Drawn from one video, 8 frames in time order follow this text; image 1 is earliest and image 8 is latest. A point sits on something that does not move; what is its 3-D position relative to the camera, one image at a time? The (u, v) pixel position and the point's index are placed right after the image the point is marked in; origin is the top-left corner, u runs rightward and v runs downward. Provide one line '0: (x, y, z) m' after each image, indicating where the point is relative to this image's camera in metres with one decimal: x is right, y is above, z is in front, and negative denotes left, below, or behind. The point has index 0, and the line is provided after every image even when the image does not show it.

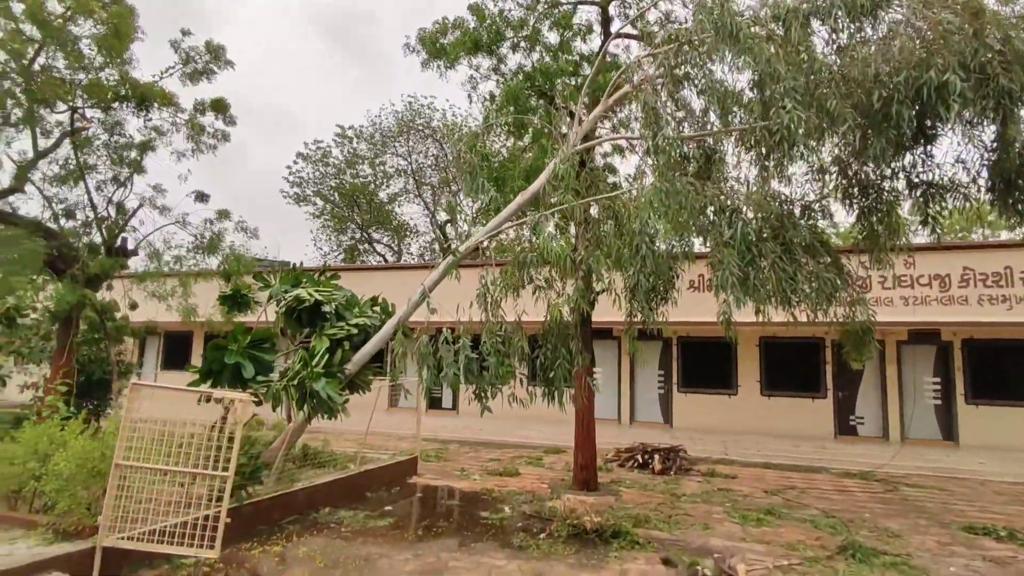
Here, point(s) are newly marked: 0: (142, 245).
0: (-7.1, +0.8, +11.0) m
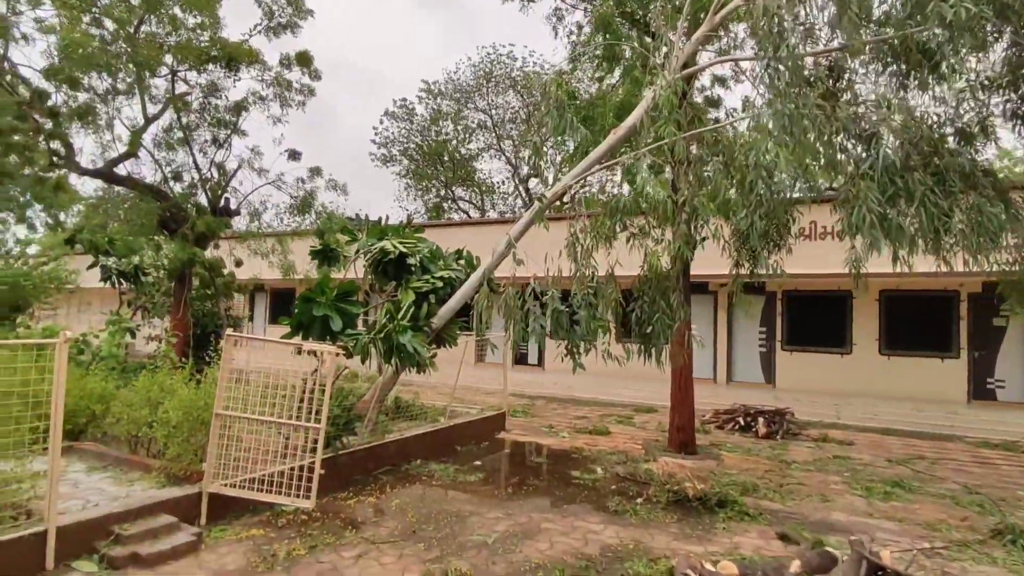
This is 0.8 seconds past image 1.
0: (-5.4, +1.7, +11.4) m
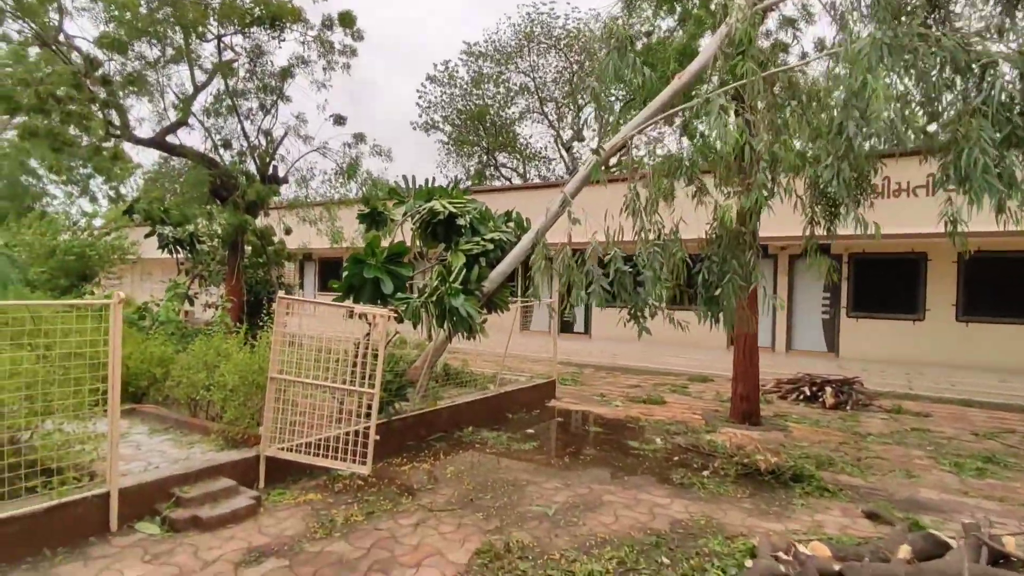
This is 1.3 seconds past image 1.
0: (-4.5, +2.4, +11.4) m
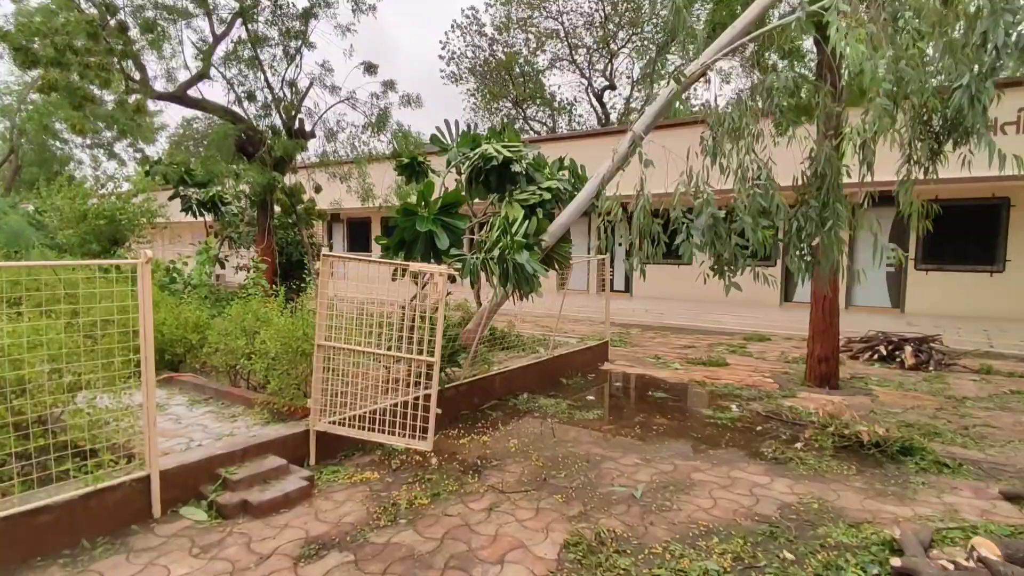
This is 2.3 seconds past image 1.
0: (-3.7, +3.1, +10.8) m
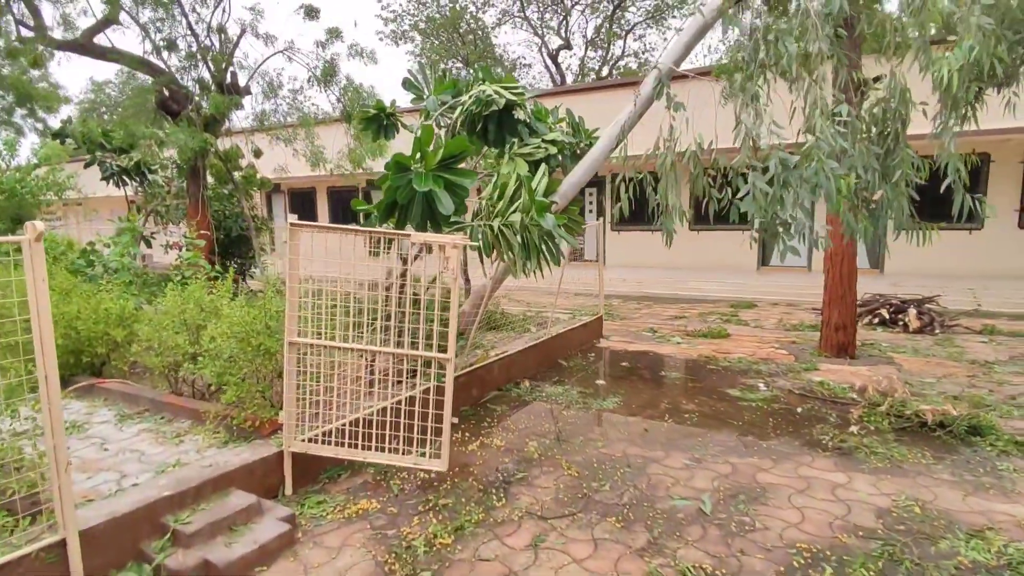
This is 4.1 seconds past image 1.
0: (-4.3, +3.5, +9.5) m
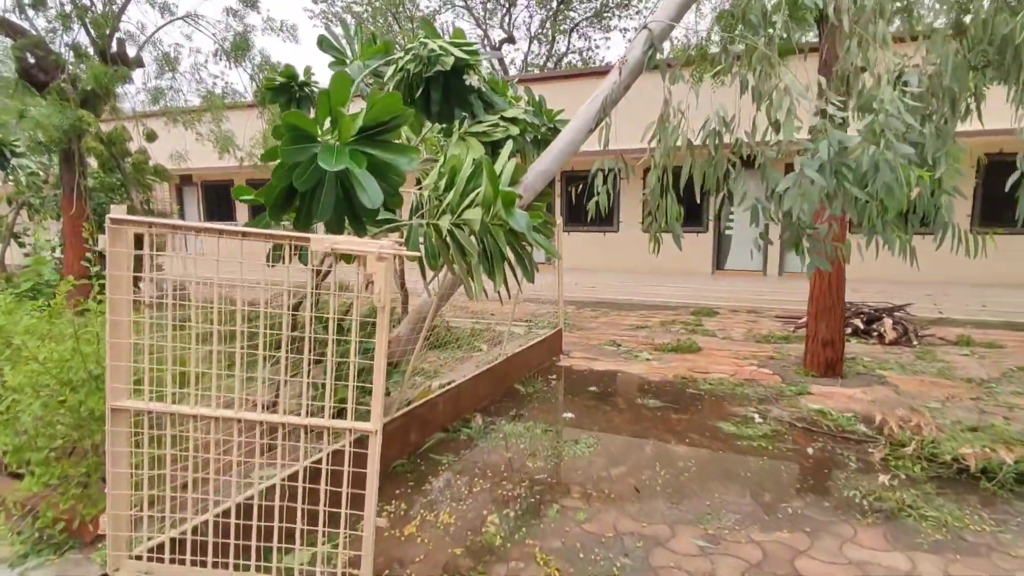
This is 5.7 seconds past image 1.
0: (-5.1, +3.4, +8.0) m
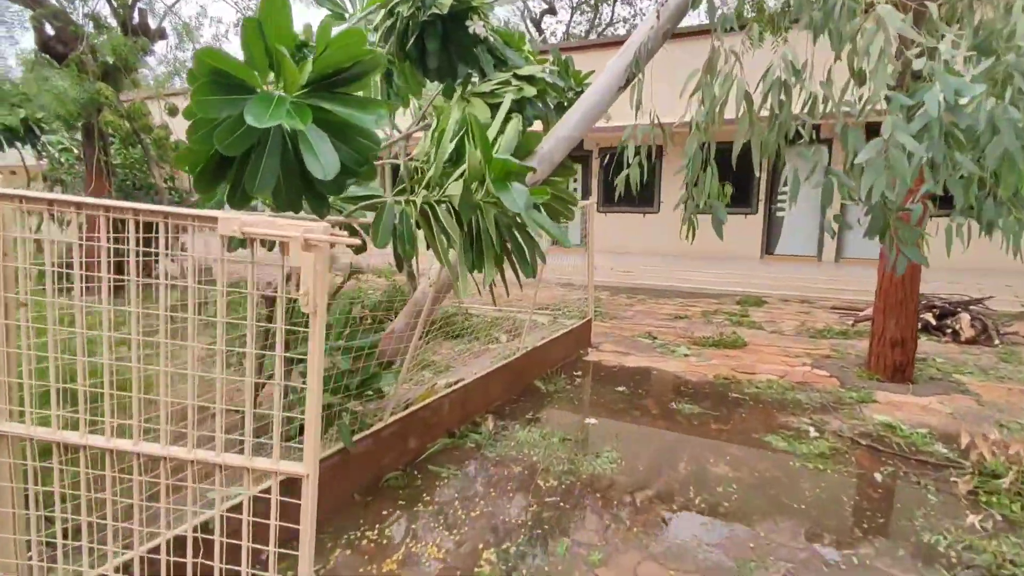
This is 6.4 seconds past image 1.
0: (-4.7, +3.7, +7.7) m
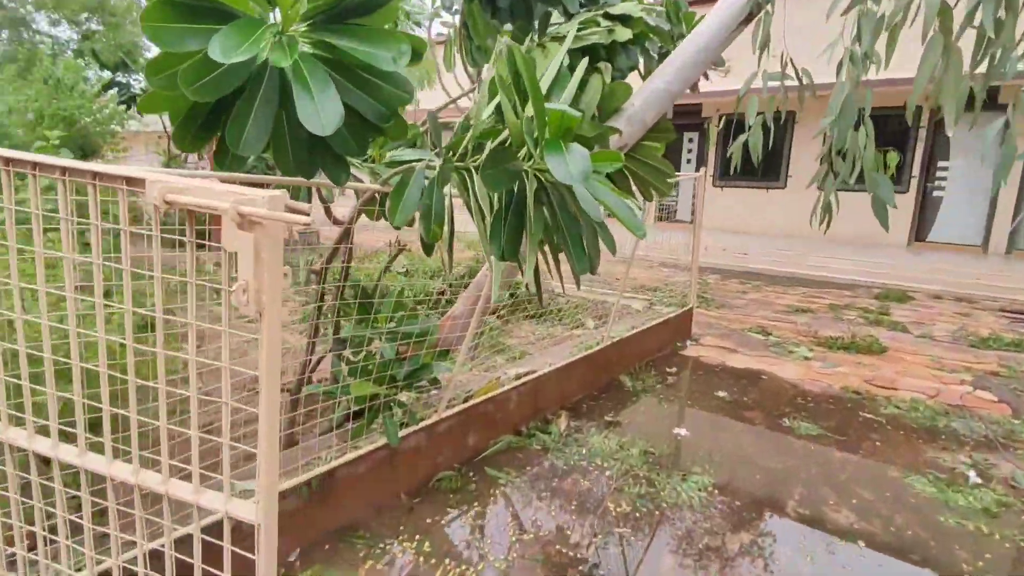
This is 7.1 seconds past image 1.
0: (-3.2, +4.2, +7.8) m
